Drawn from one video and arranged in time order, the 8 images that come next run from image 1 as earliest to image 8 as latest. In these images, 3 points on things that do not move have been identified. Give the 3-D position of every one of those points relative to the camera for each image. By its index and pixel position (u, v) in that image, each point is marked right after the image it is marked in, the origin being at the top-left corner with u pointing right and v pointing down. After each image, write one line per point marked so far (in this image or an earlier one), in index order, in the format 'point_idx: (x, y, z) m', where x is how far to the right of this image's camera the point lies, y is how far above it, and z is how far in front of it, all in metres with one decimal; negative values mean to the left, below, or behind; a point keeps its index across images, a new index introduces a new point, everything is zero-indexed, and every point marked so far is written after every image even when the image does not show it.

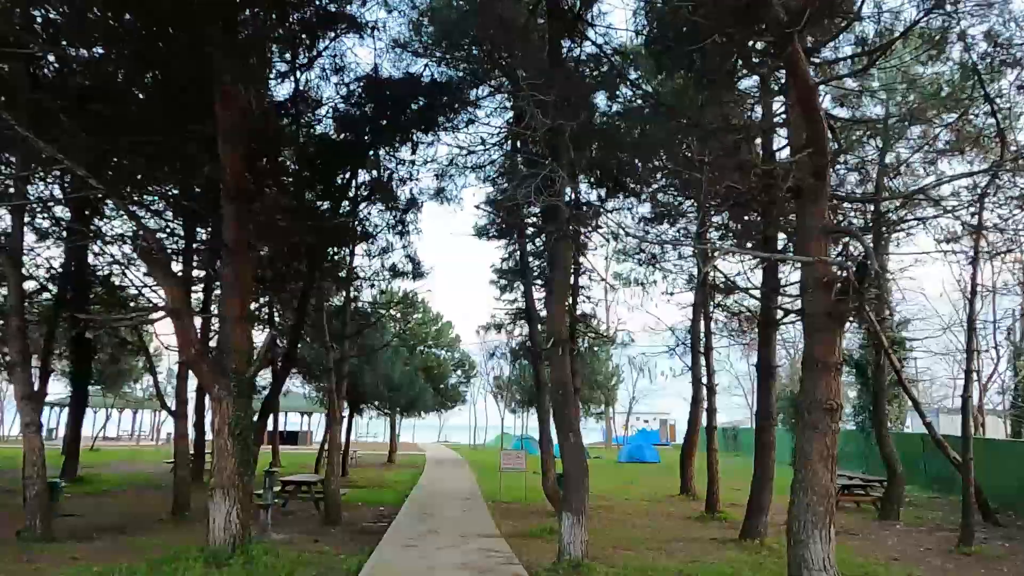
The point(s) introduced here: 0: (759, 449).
0: (+4.2, -2.8, +11.3) m
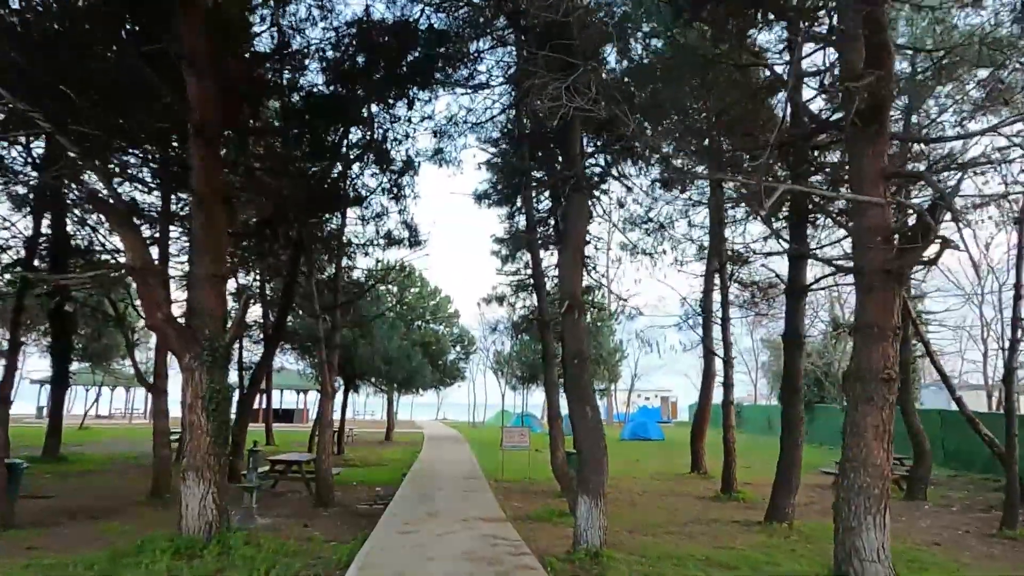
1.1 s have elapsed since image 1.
0: (+4.3, -2.2, +10.4) m
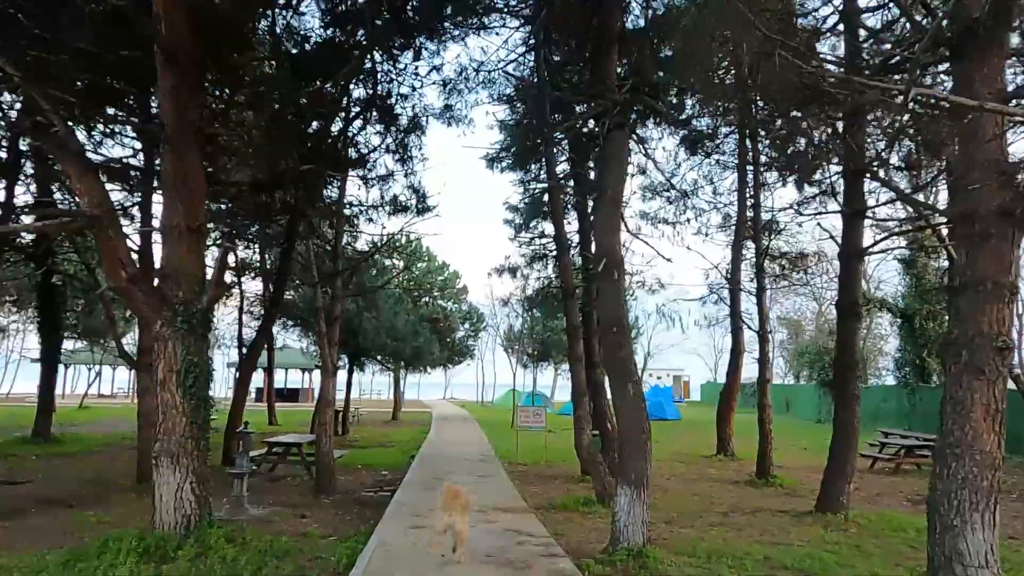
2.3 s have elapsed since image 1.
0: (+4.6, -1.6, +9.3) m
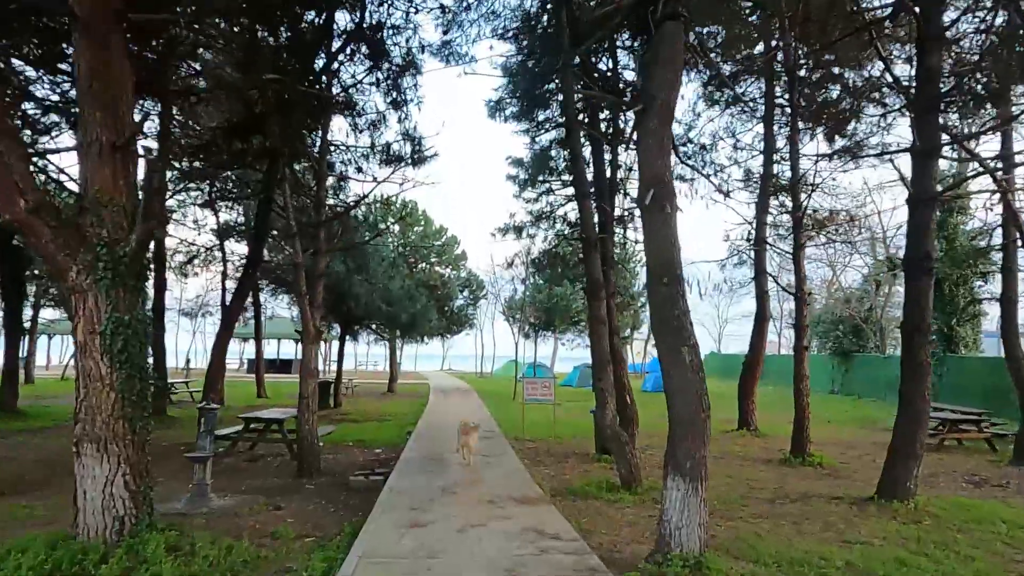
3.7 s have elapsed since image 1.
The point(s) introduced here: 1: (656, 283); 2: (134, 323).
0: (+4.8, -1.0, +8.0) m
1: (+1.1, 0.0, +5.1) m
2: (-2.9, -0.3, +5.0) m
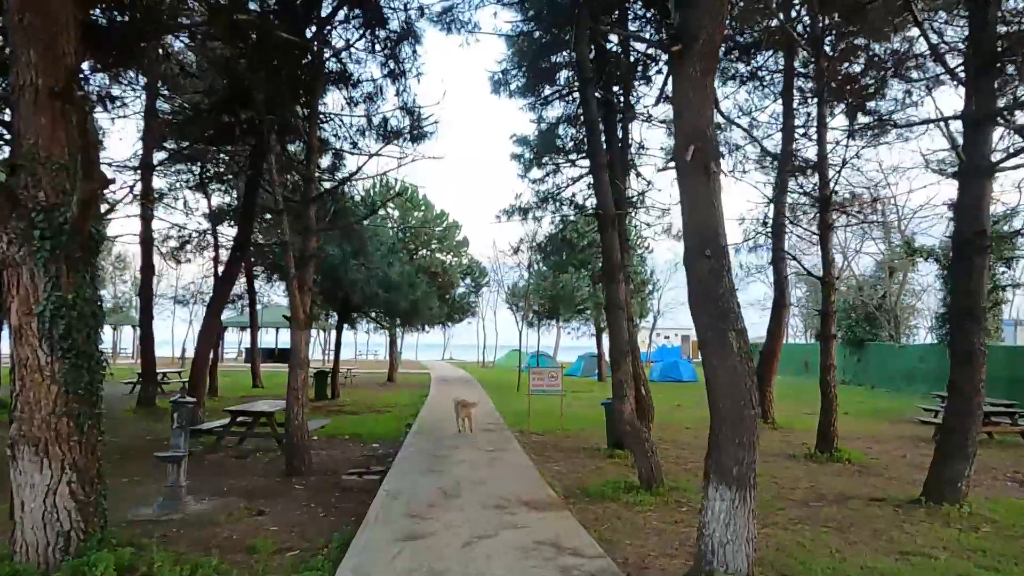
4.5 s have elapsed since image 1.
0: (+4.9, -0.8, +7.2) m
1: (+1.2, +0.2, +4.4) m
2: (-2.8, -0.1, +4.2) m
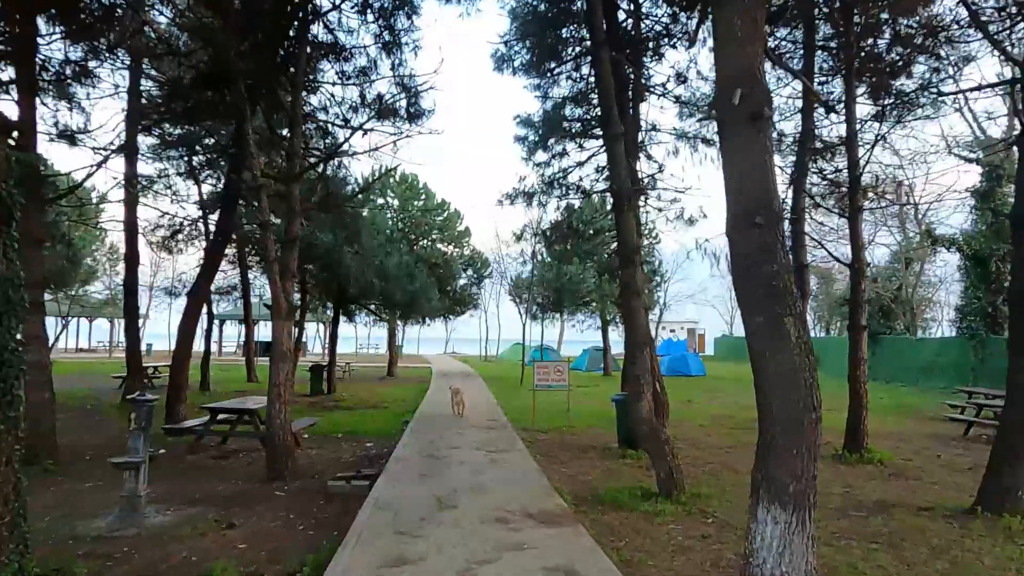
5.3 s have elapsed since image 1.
0: (+4.9, -0.7, +6.4) m
1: (+1.3, +0.3, +3.6) m
2: (-2.7, 0.0, +3.4) m
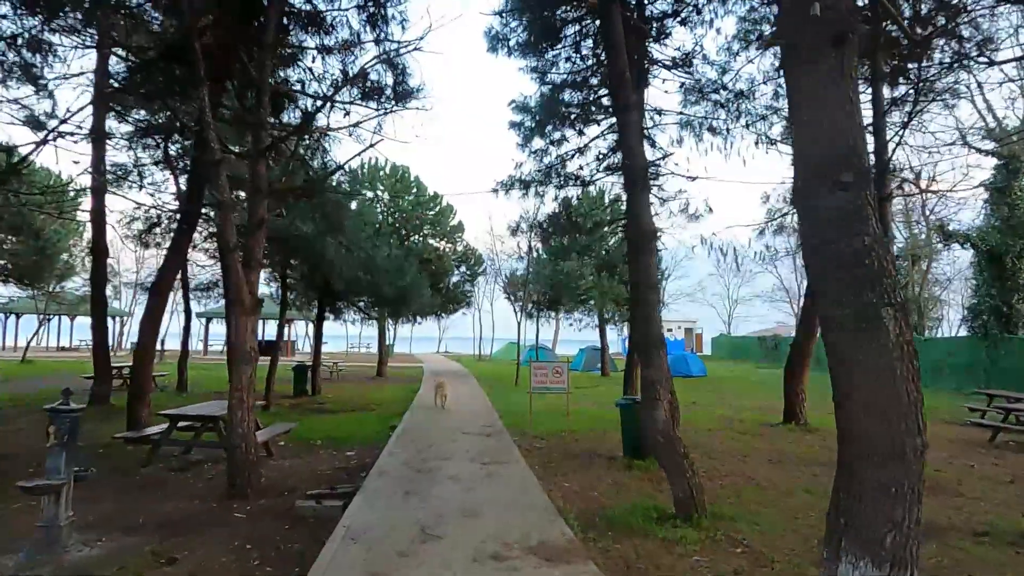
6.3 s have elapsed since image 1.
0: (+4.9, -0.6, +5.6) m
1: (+1.3, +0.4, +2.7) m
2: (-2.7, +0.1, +2.5) m
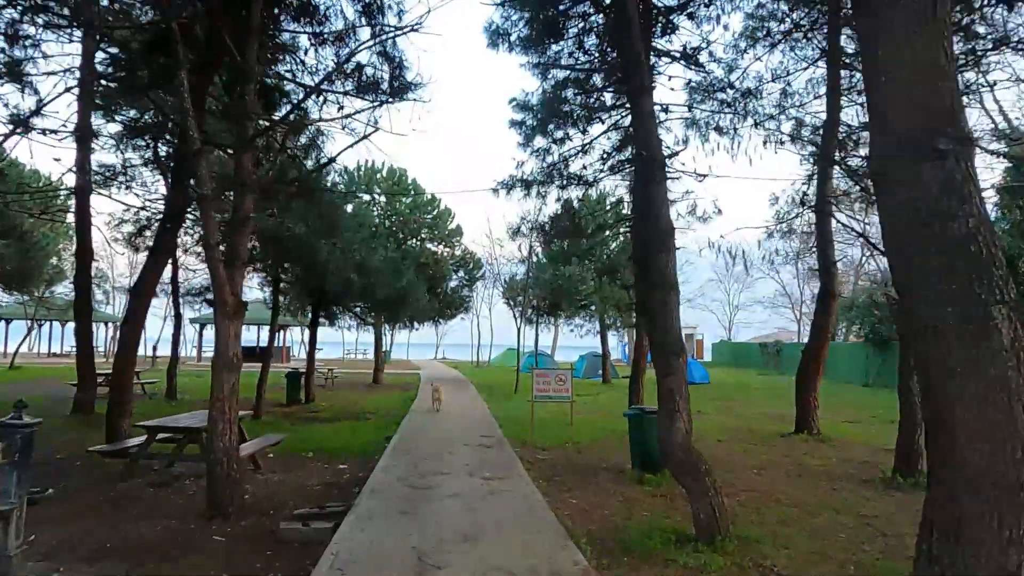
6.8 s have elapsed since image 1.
0: (+4.9, -0.6, +5.1) m
1: (+1.3, +0.4, +2.2) m
2: (-2.7, +0.1, +2.0) m
